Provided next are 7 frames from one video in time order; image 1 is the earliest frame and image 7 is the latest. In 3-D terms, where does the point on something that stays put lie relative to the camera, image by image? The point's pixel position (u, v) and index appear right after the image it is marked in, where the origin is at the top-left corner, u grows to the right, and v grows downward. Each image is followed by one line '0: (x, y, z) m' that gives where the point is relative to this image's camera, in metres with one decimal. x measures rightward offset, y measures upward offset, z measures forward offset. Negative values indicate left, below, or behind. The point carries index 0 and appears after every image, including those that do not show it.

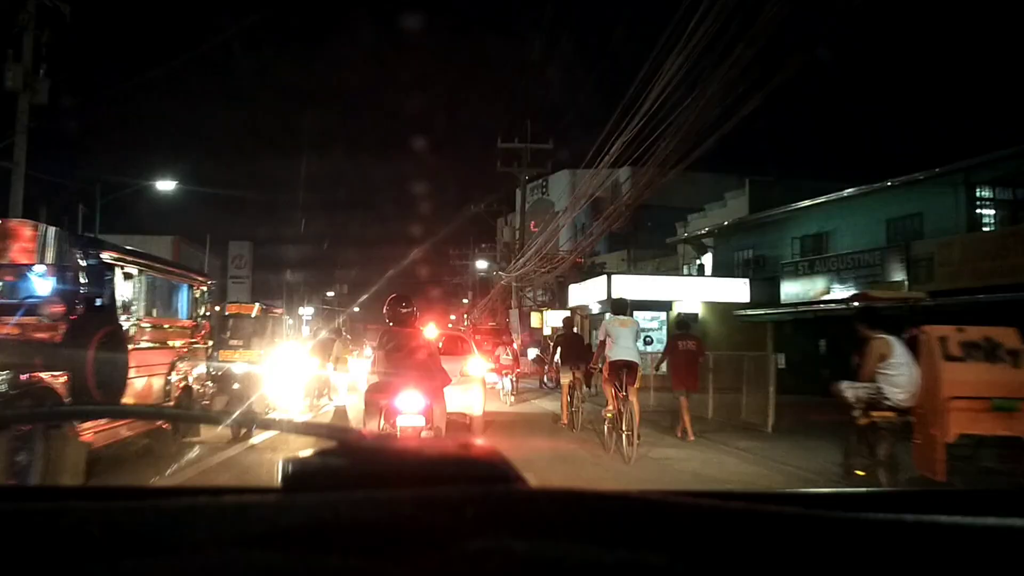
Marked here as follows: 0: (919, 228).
0: (+8.4, +1.3, +18.5) m
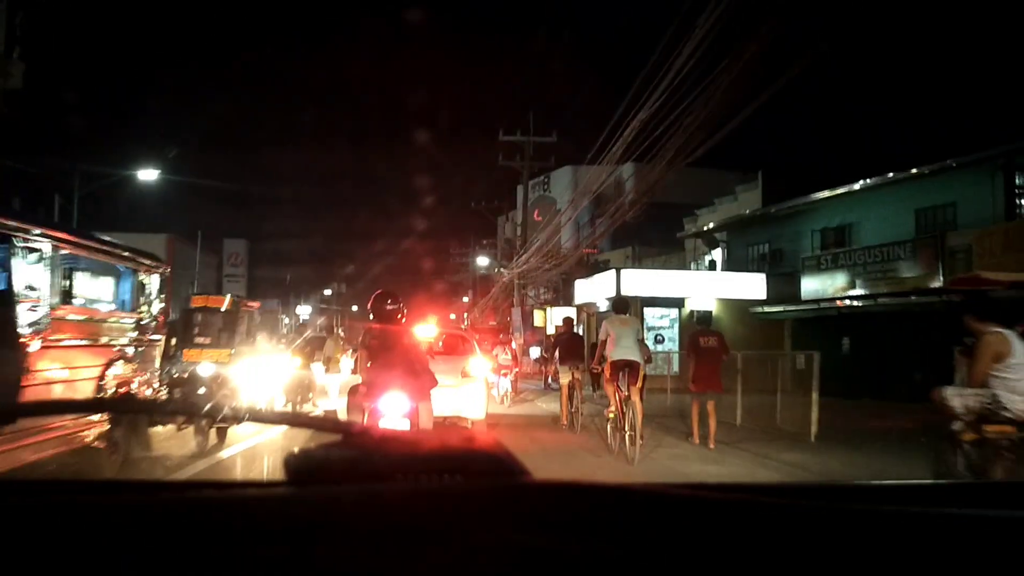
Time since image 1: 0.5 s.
0: (+8.5, +1.3, +17.5) m
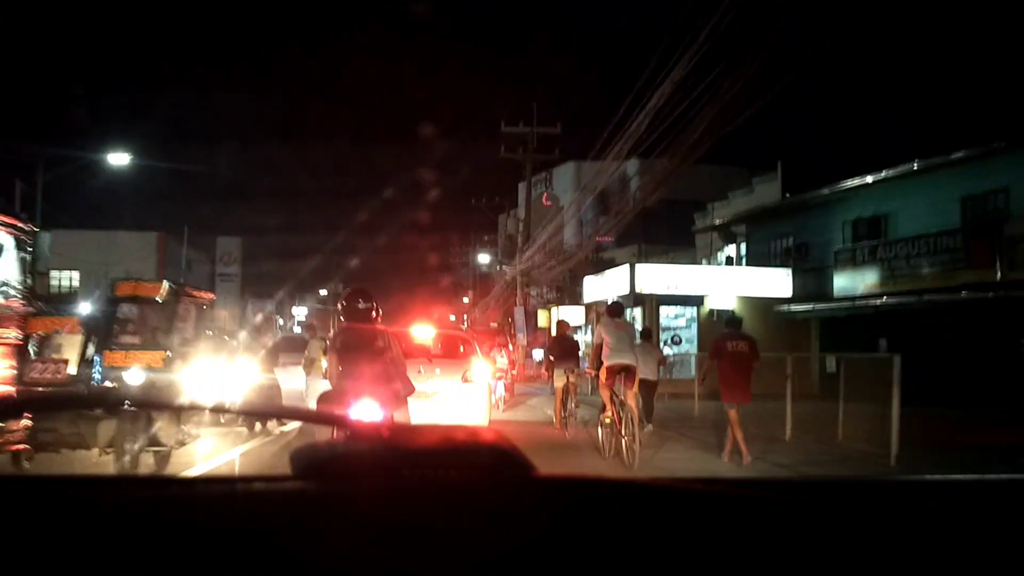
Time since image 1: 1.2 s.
0: (+8.6, +1.4, +16.2) m
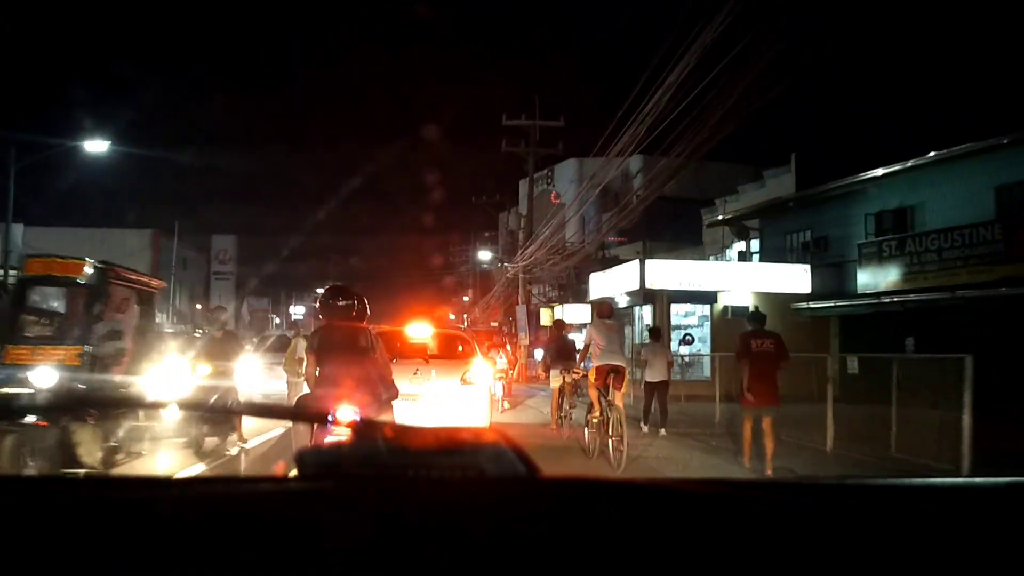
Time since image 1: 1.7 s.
0: (+8.6, +1.5, +15.4) m
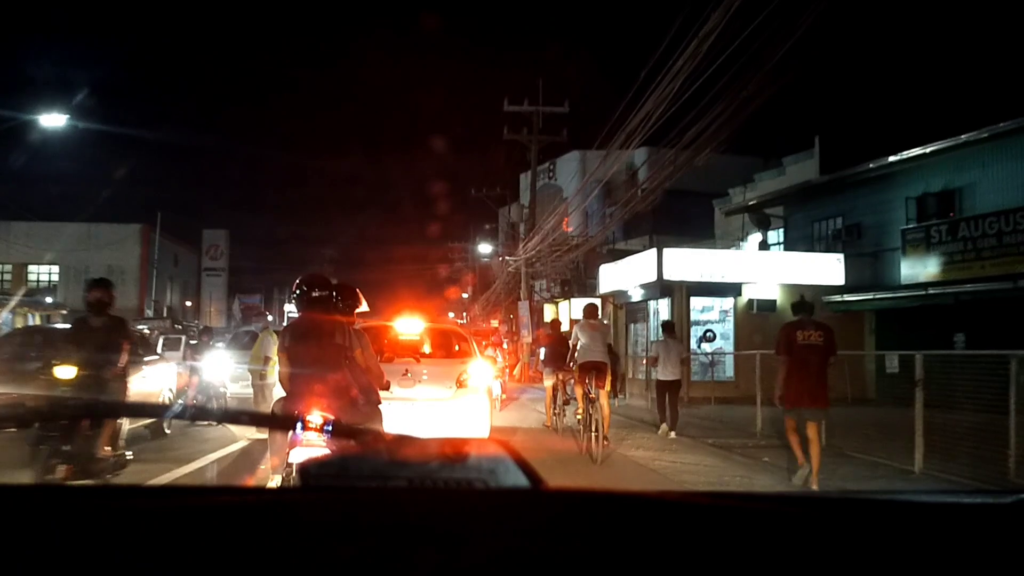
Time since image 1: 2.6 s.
0: (+8.7, +1.6, +14.0) m
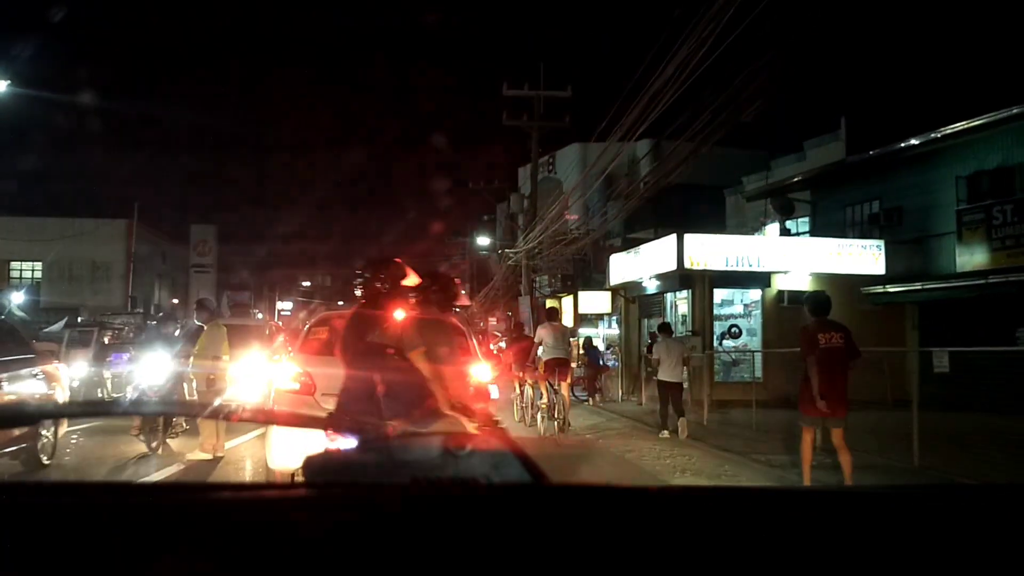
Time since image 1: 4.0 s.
0: (+8.7, +1.7, +12.6) m
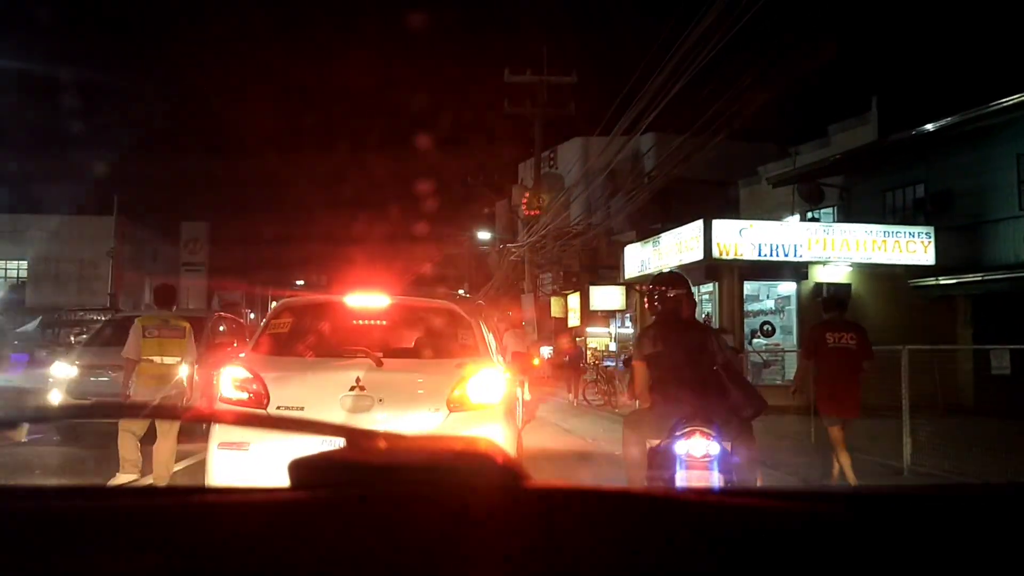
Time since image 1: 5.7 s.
0: (+8.8, +1.8, +11.4) m
